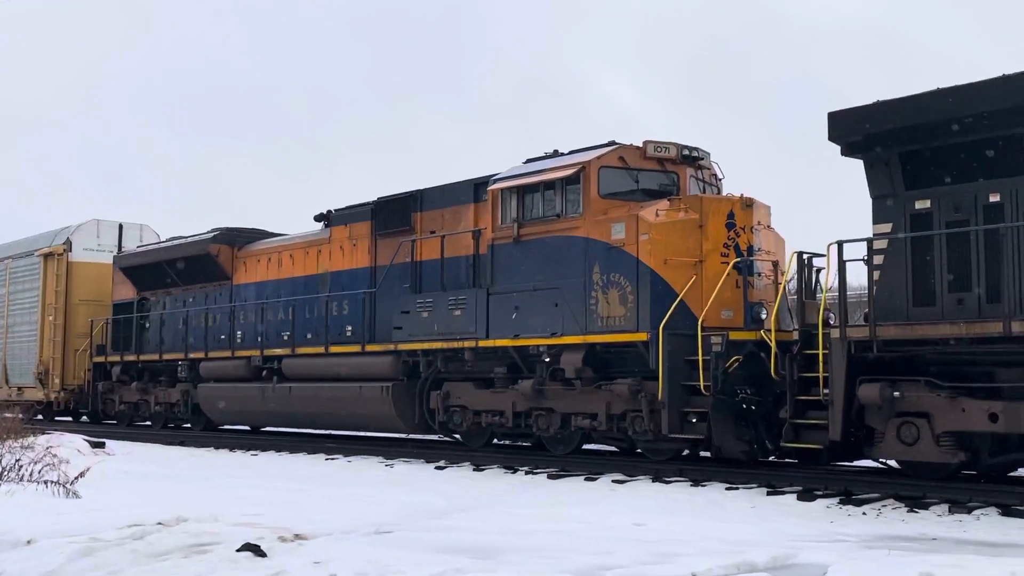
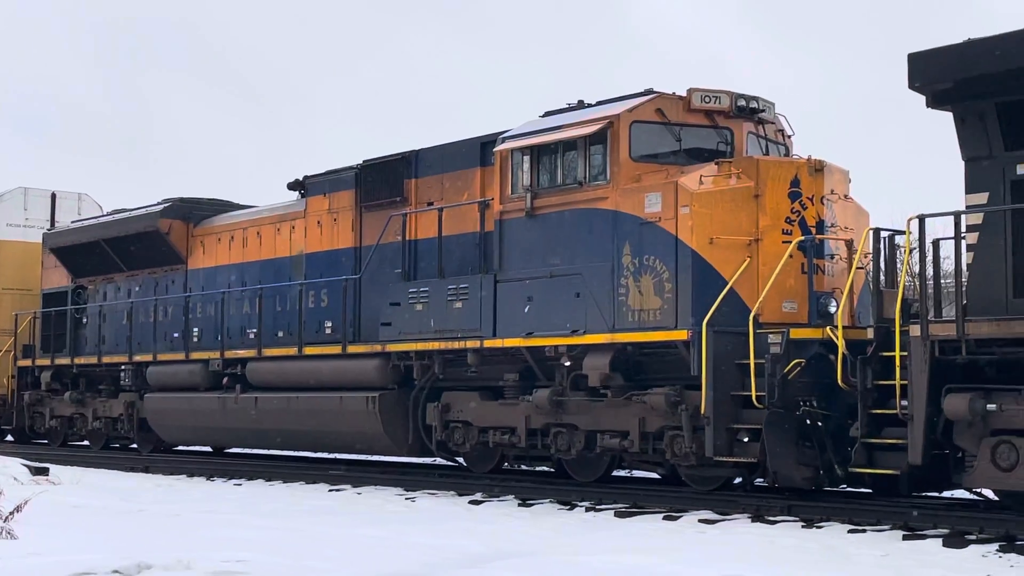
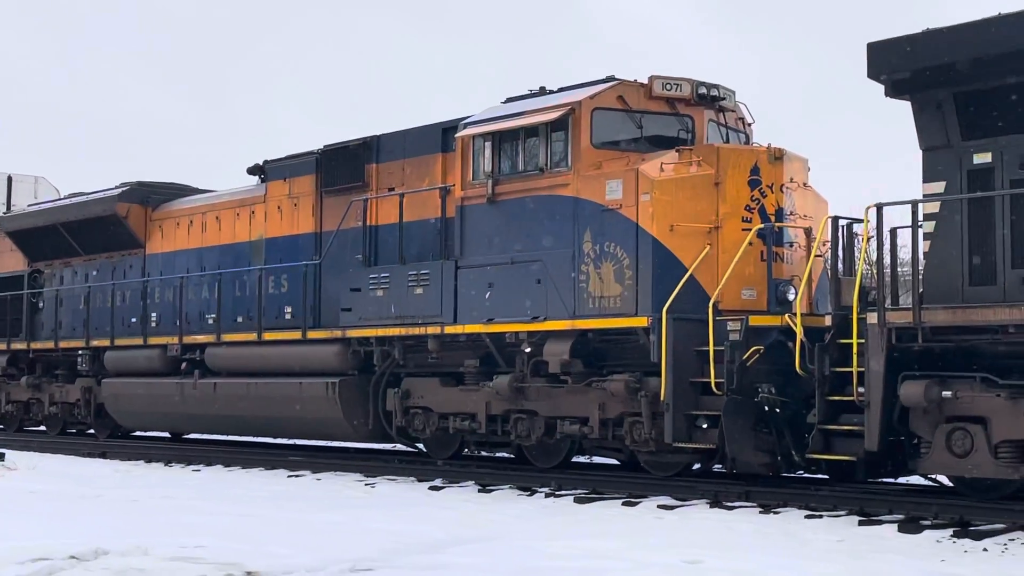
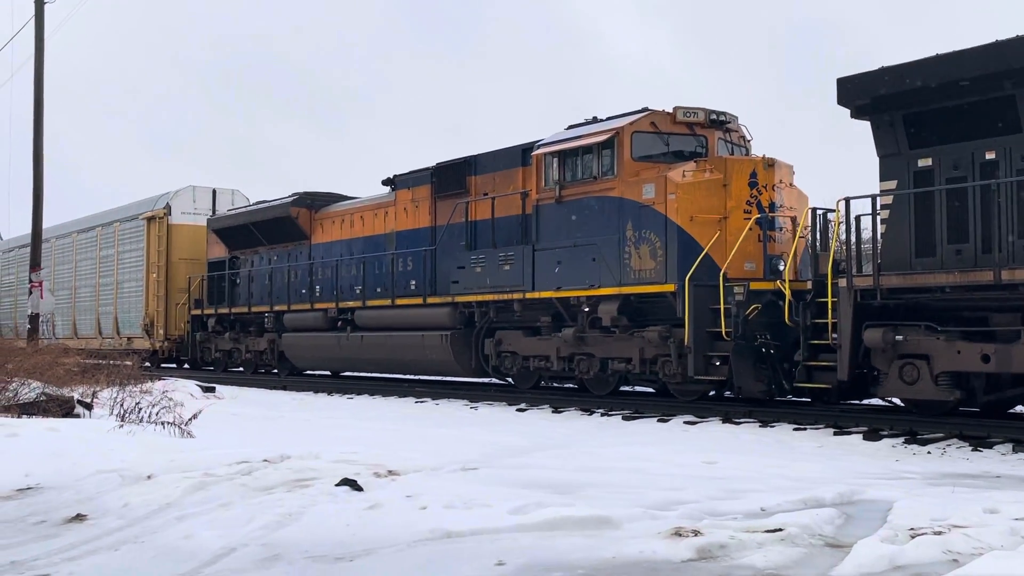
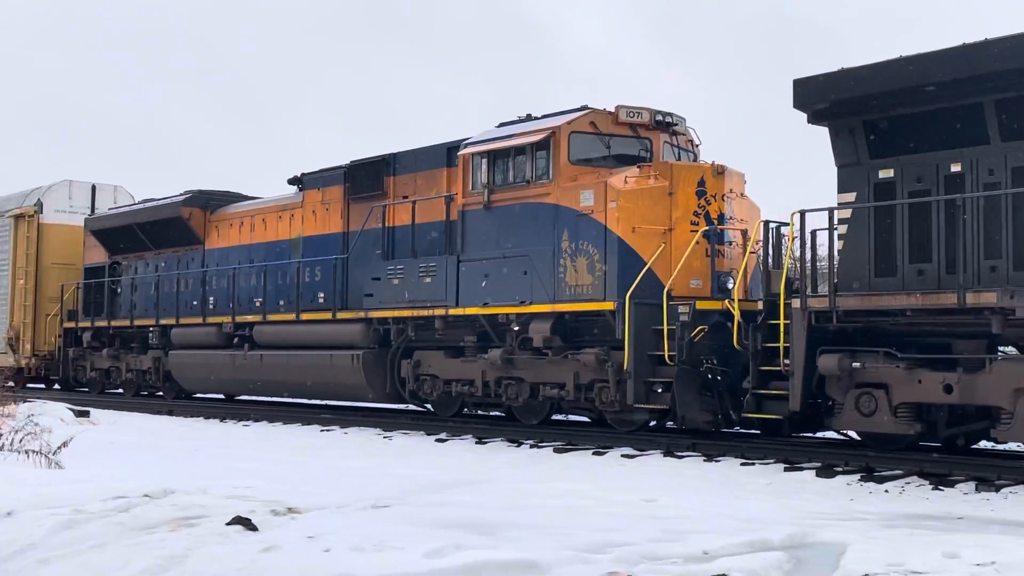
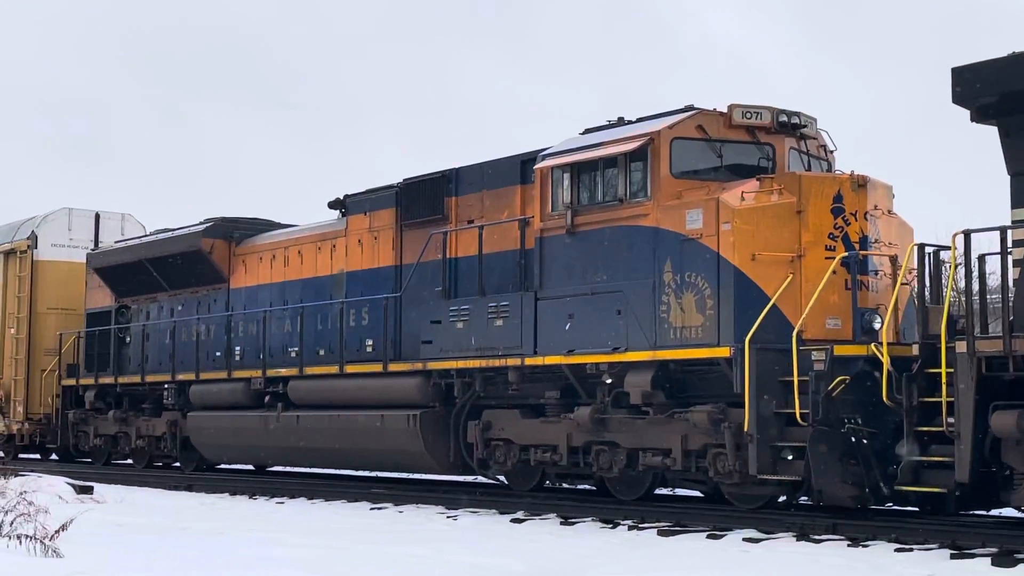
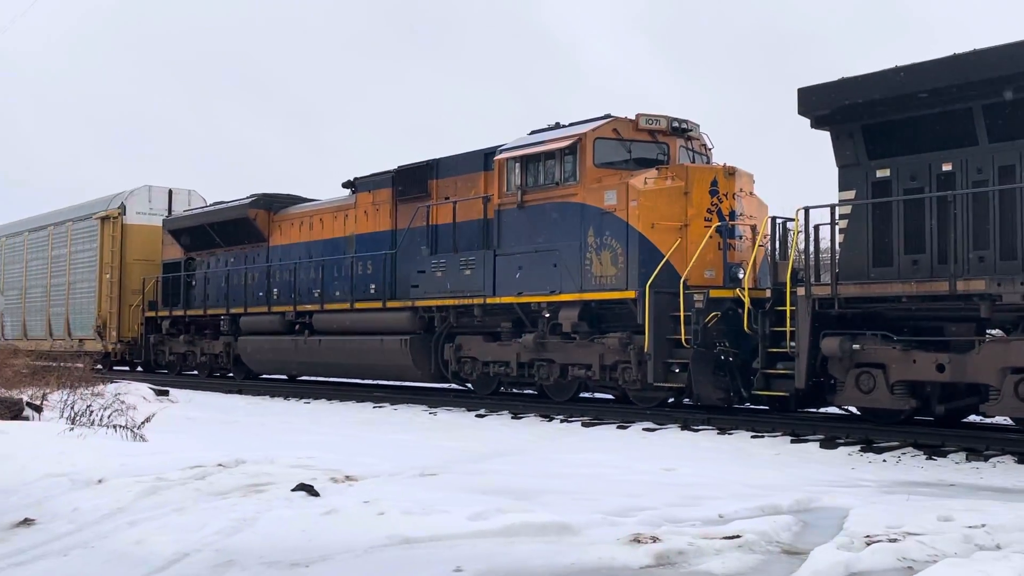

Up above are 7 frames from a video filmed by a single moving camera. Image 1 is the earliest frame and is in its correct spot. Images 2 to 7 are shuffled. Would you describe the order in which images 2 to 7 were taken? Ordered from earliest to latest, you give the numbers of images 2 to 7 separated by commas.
6, 2, 3, 5, 7, 4
